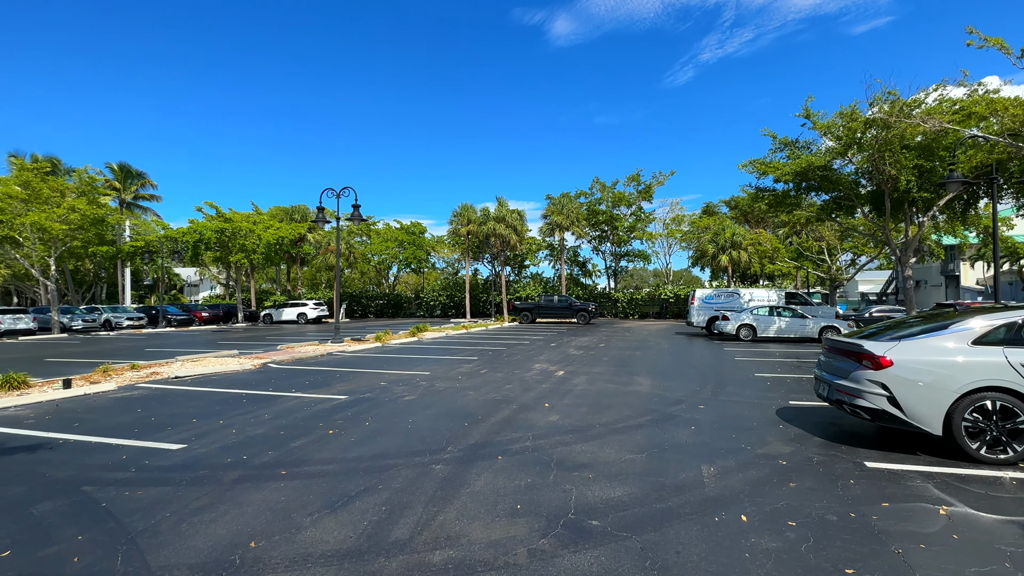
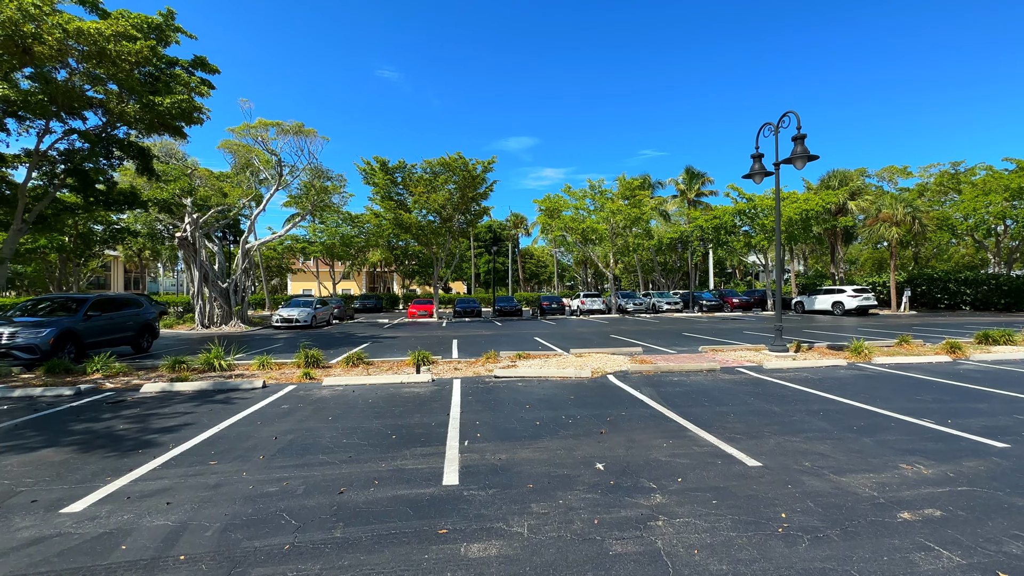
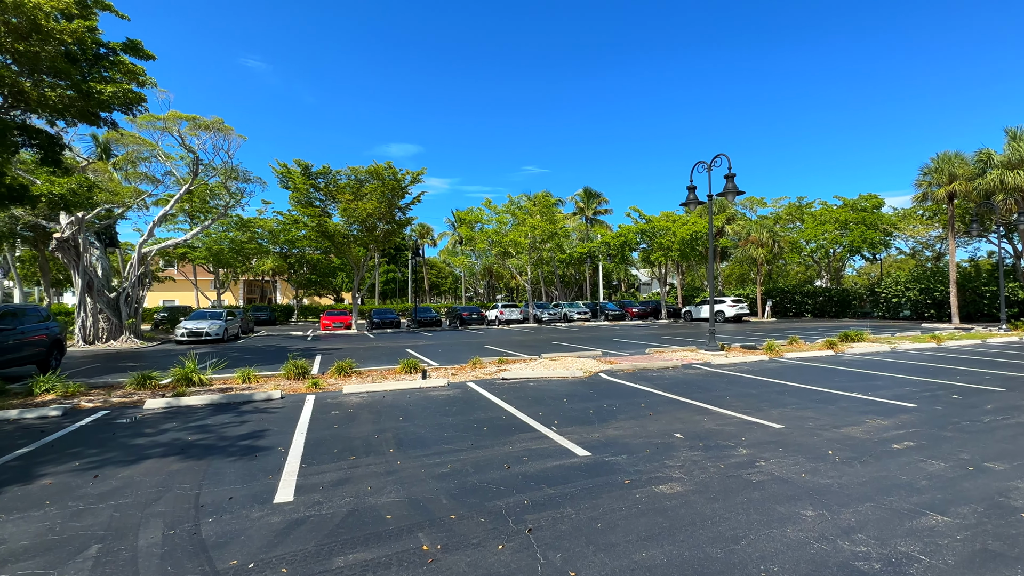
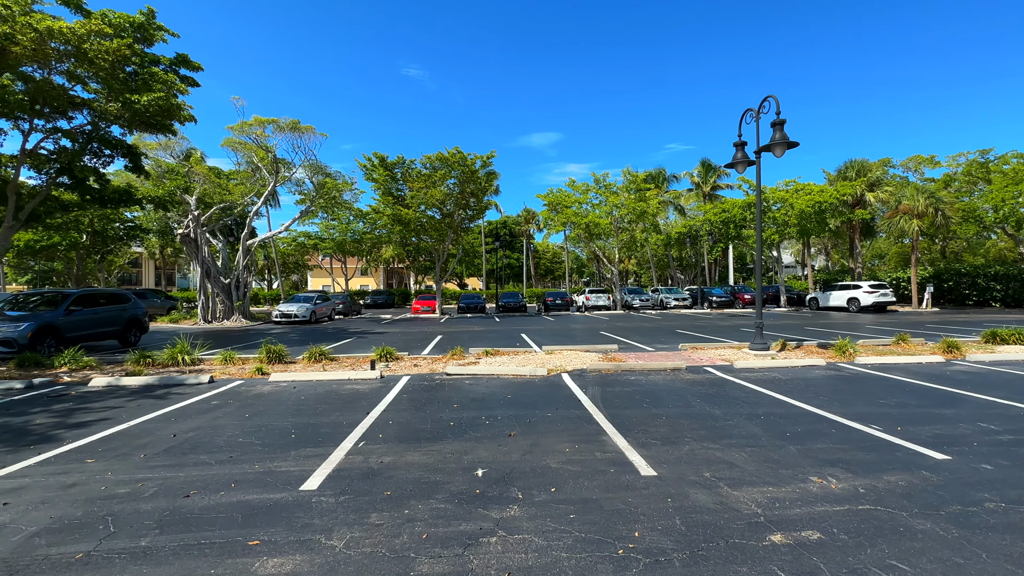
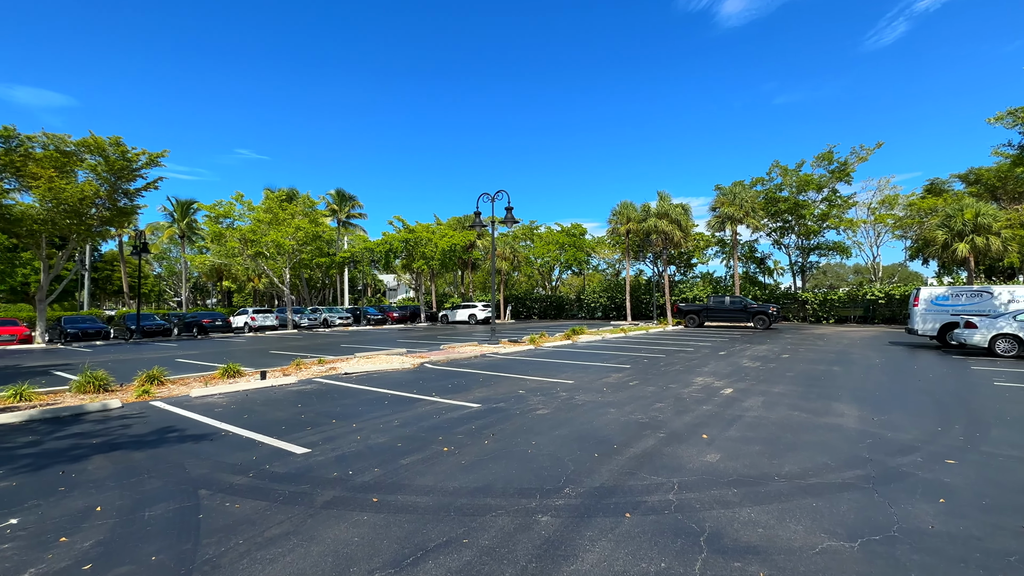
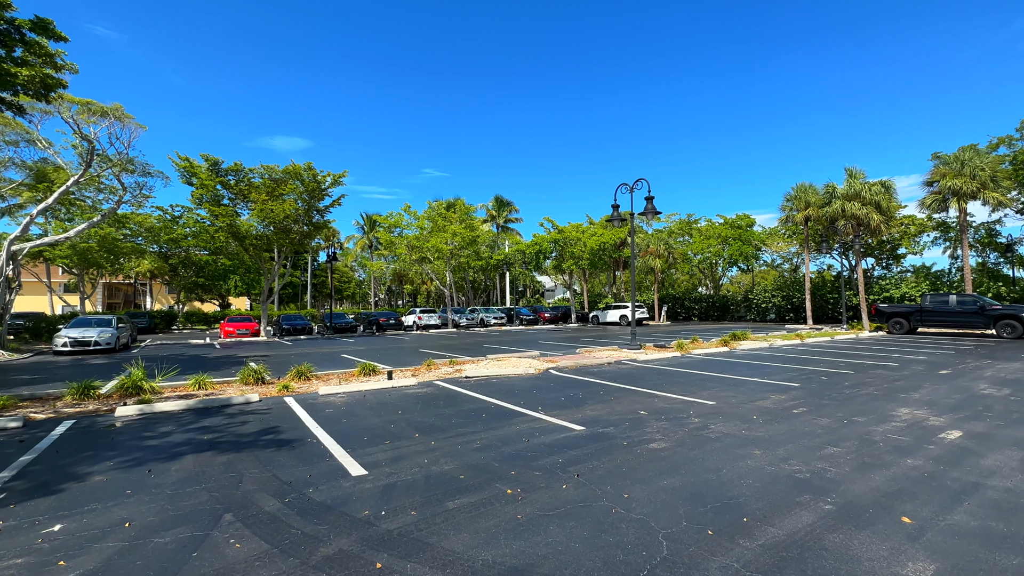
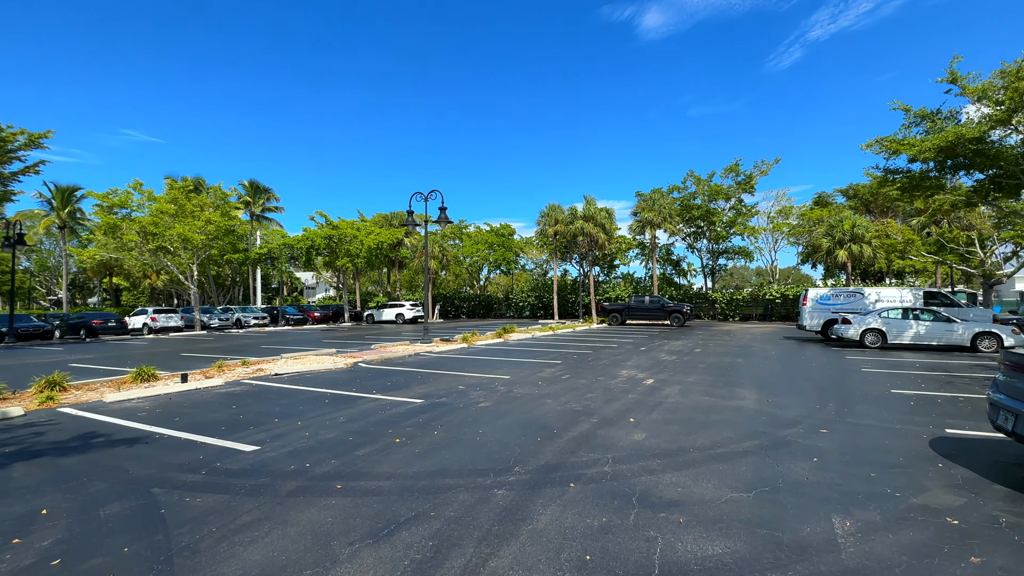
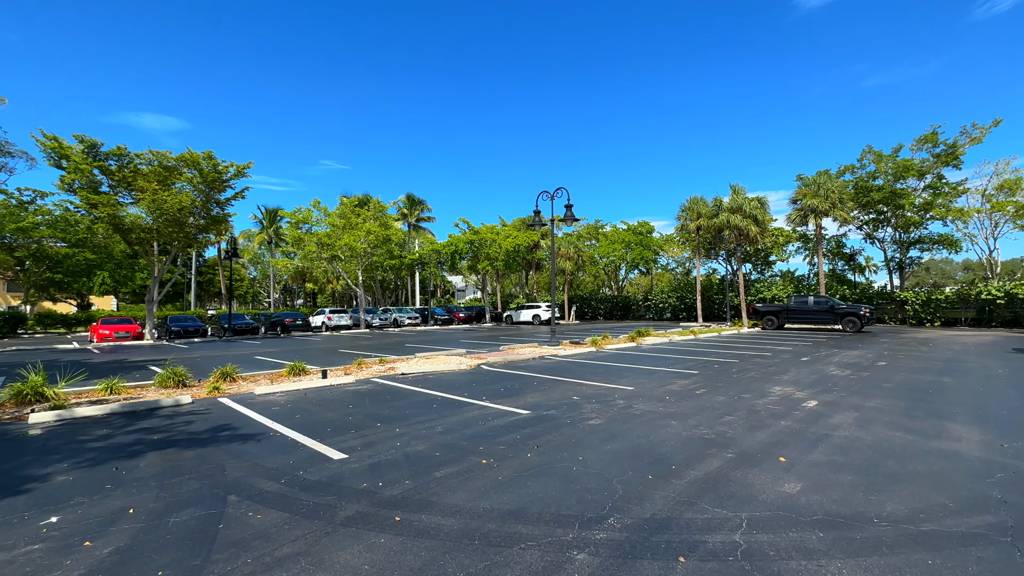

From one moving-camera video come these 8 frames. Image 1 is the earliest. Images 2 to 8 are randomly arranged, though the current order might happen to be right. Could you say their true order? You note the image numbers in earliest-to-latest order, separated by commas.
7, 5, 8, 6, 3, 2, 4
